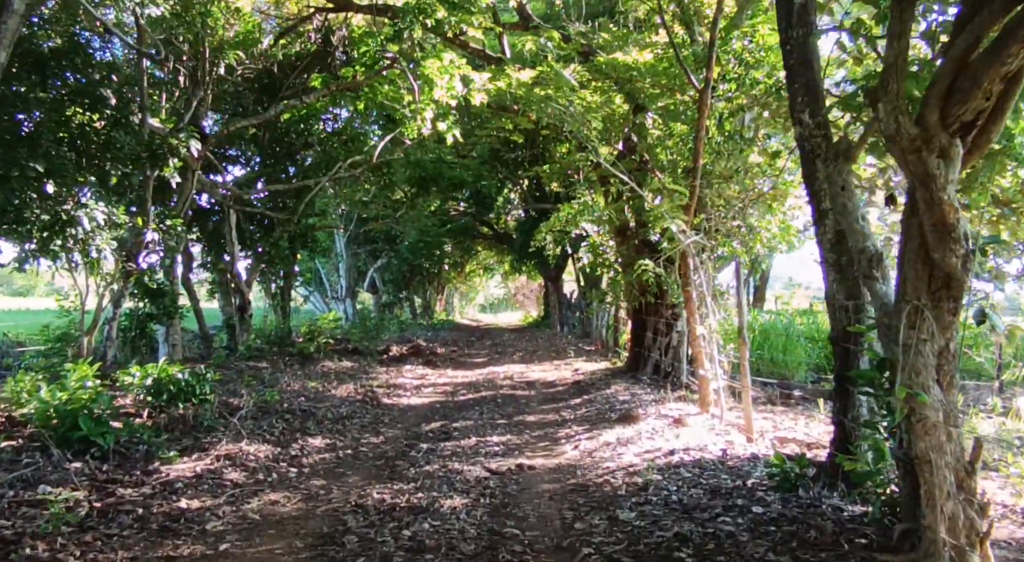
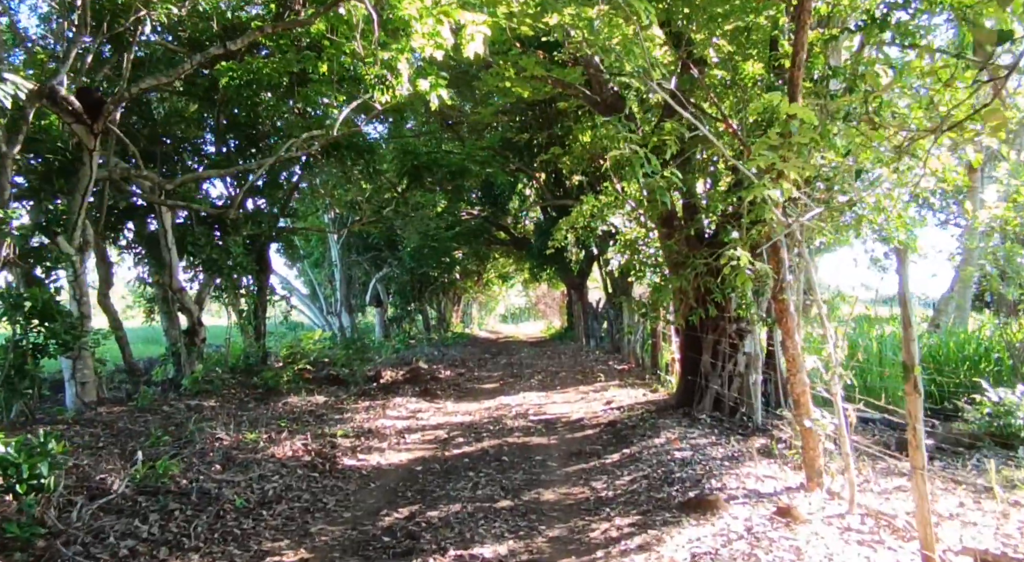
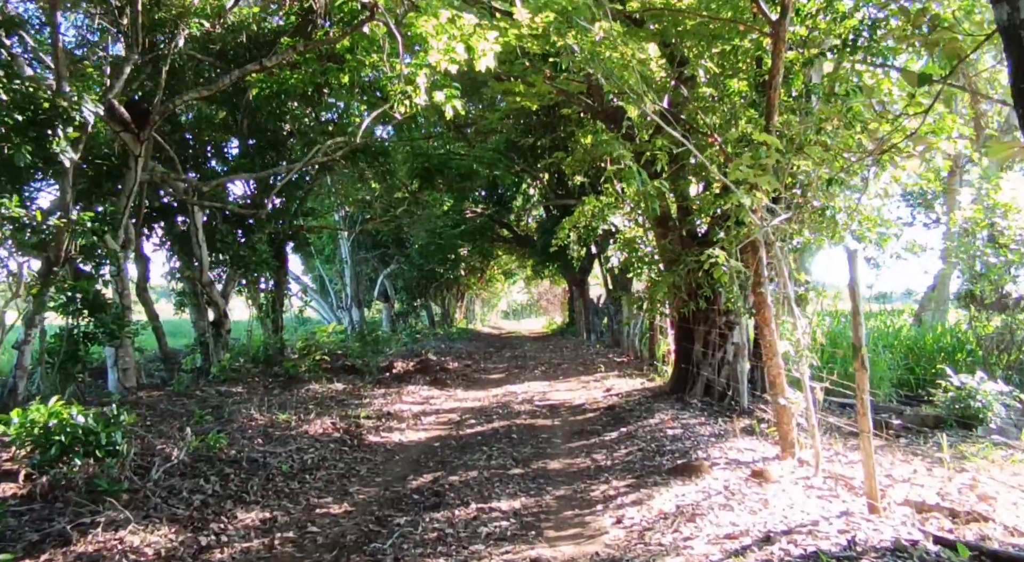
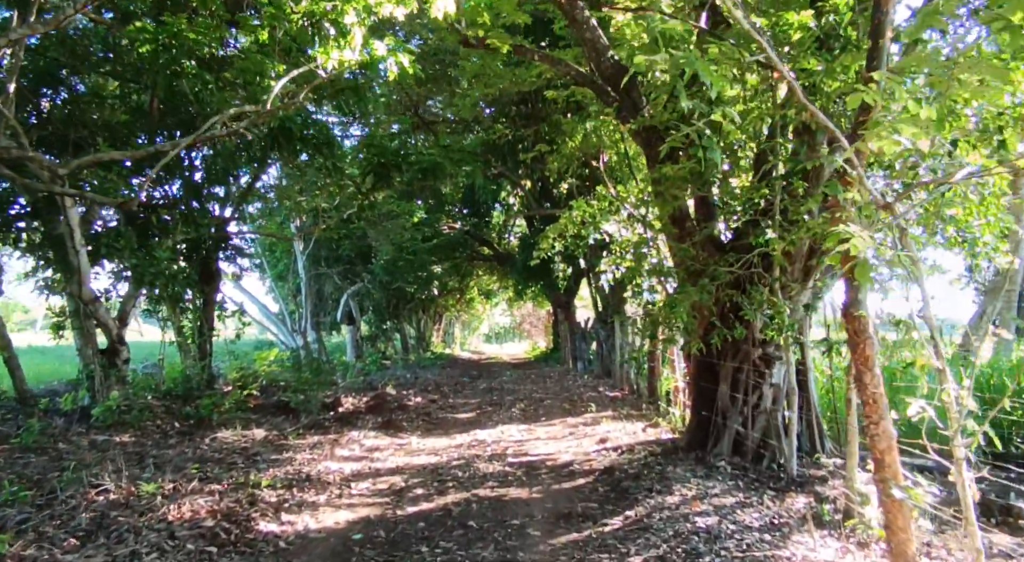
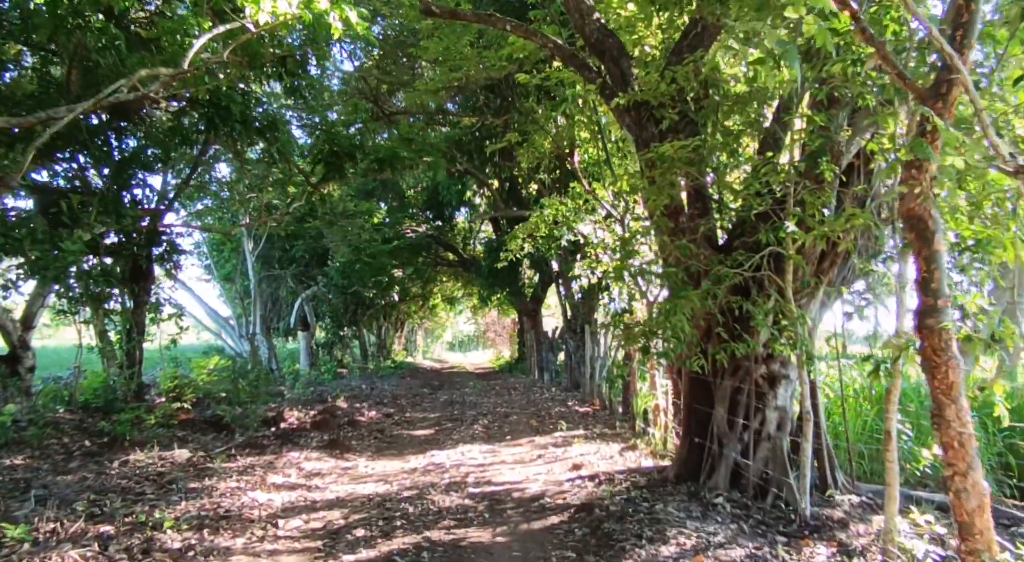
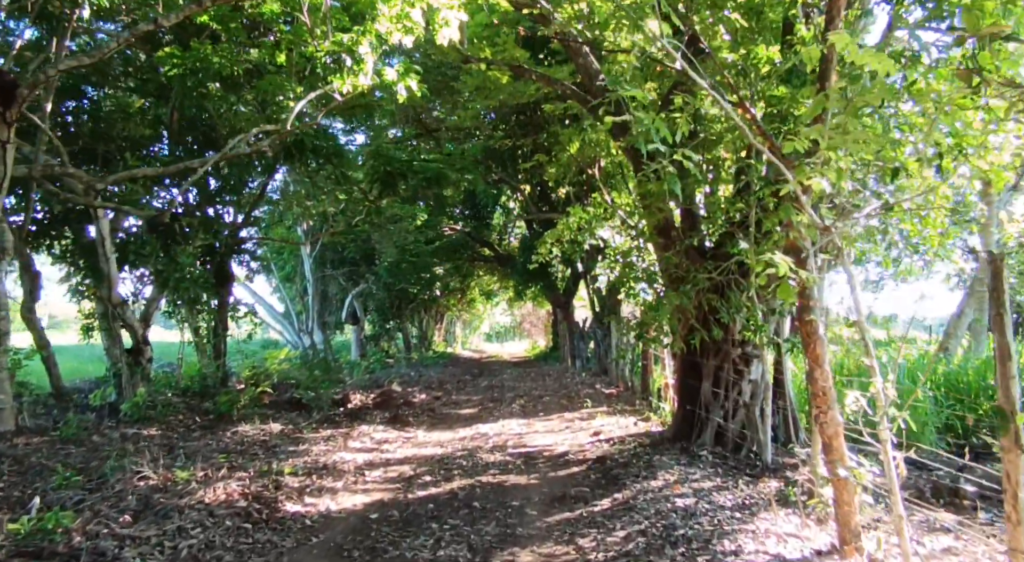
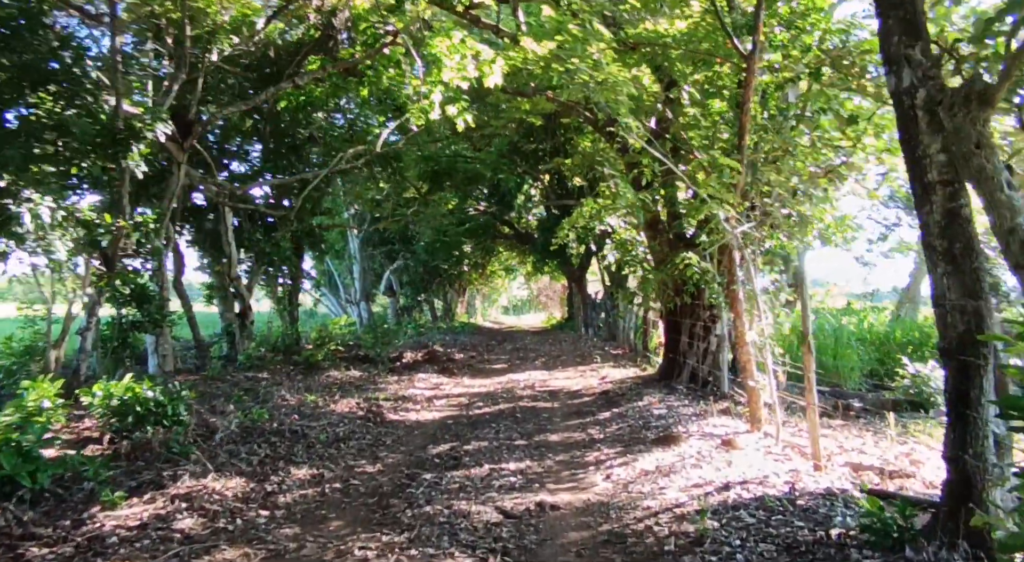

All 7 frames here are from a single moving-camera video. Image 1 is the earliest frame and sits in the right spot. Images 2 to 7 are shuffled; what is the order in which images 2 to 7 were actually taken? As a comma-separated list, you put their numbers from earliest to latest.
7, 3, 2, 6, 4, 5
